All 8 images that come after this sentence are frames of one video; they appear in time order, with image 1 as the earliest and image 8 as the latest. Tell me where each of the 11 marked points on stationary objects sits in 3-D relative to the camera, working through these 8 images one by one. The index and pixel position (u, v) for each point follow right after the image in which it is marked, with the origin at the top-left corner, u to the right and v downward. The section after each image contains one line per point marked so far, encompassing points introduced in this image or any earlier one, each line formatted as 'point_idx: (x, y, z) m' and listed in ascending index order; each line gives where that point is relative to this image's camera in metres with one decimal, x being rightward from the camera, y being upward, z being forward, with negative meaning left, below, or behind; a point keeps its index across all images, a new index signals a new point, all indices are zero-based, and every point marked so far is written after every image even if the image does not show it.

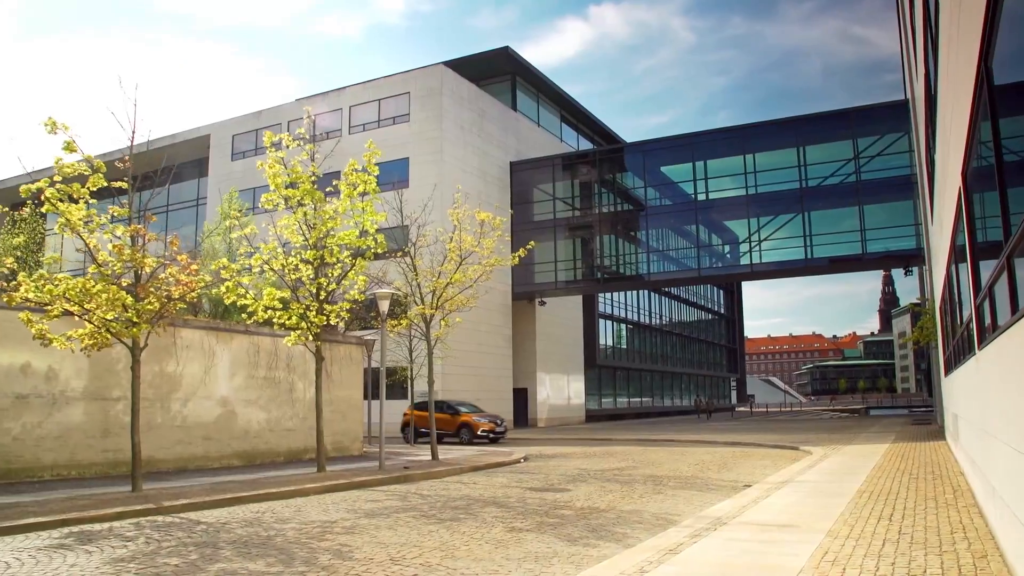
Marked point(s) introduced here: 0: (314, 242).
0: (-4.0, +0.9, +15.1) m
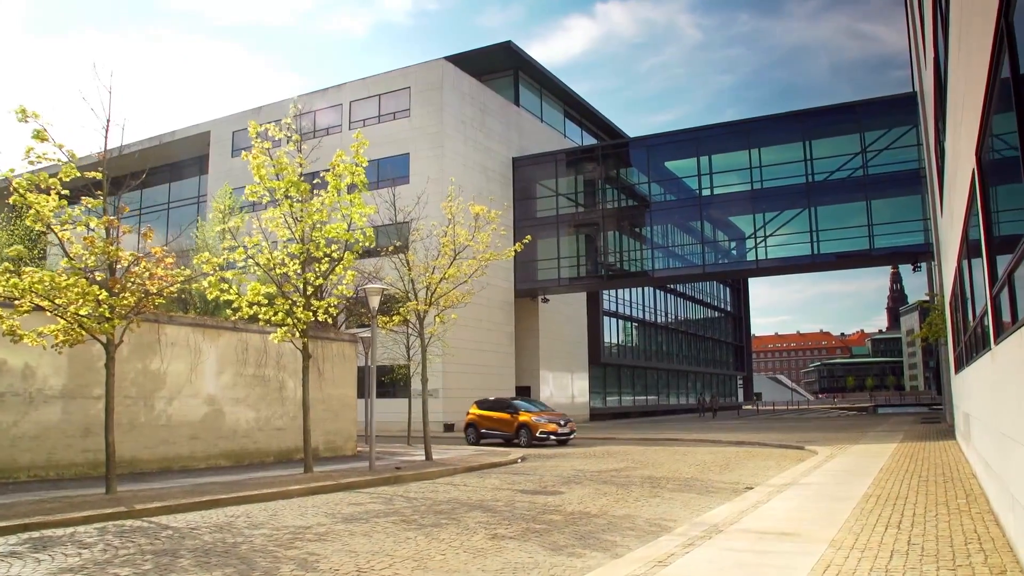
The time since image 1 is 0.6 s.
0: (-4.1, +1.0, +14.6) m
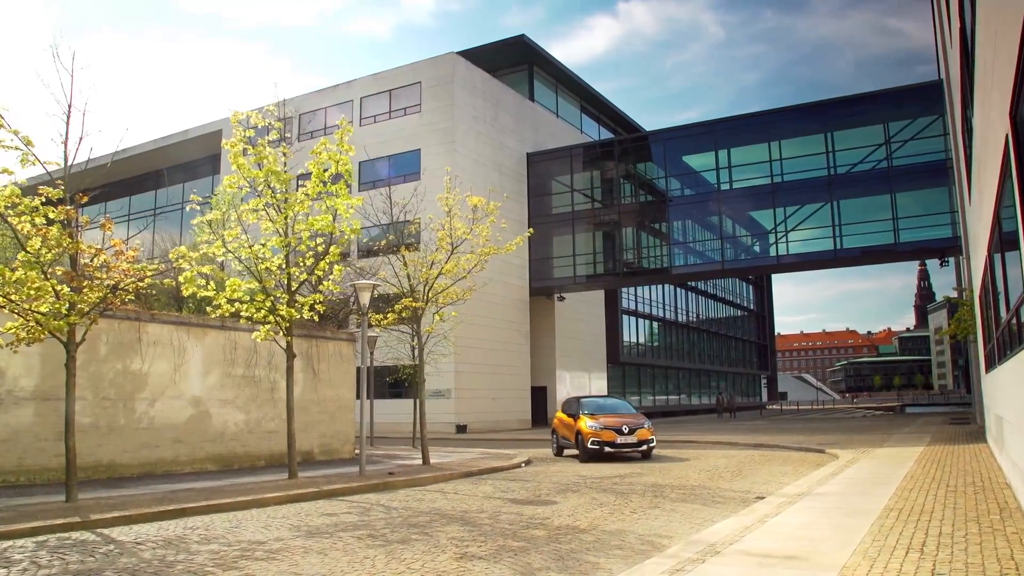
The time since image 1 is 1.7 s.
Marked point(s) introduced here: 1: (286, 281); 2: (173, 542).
0: (-4.2, +1.1, +13.8) m
1: (-4.1, +0.2, +14.0) m
2: (-3.6, -2.7, +8.2) m
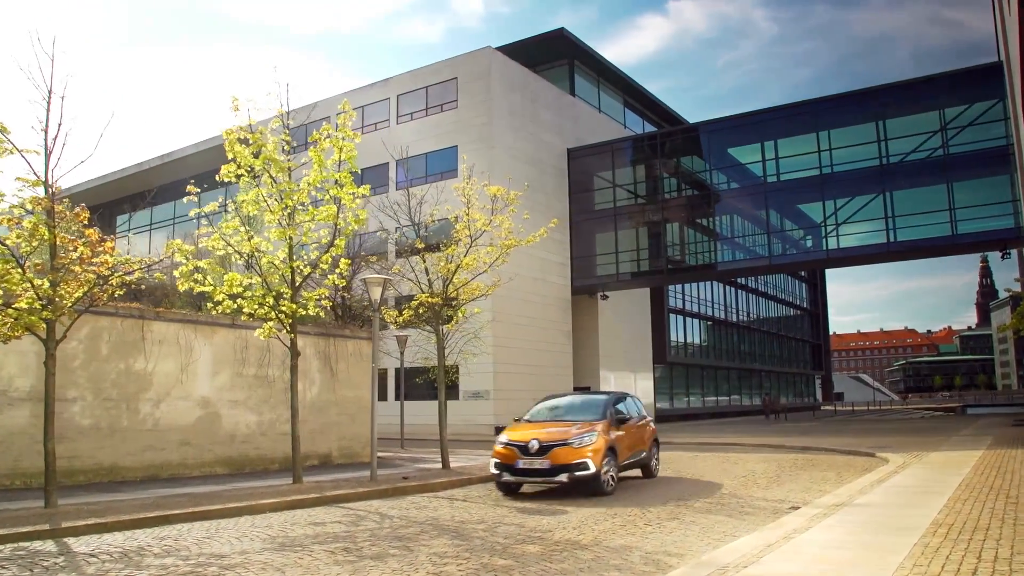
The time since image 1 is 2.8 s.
0: (-4.0, +1.2, +13.2) m
1: (-3.9, +0.3, +13.3) m
2: (-3.7, -2.6, +7.5) m
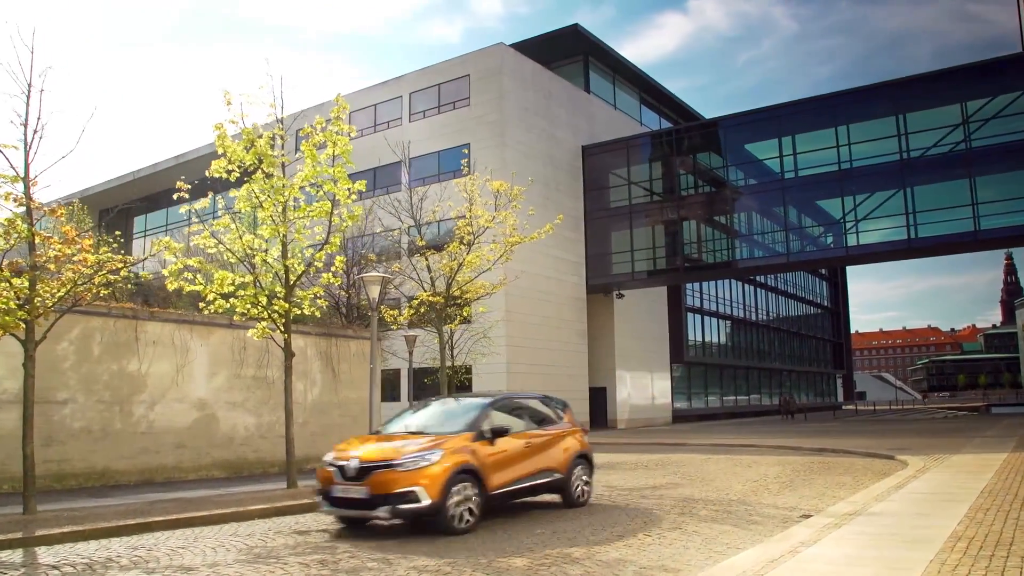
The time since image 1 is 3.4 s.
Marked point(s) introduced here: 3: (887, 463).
0: (-4.0, +1.2, +12.8) m
1: (-3.9, +0.3, +13.0) m
2: (-3.8, -2.6, +7.1) m
3: (+8.8, -4.1, +18.2) m
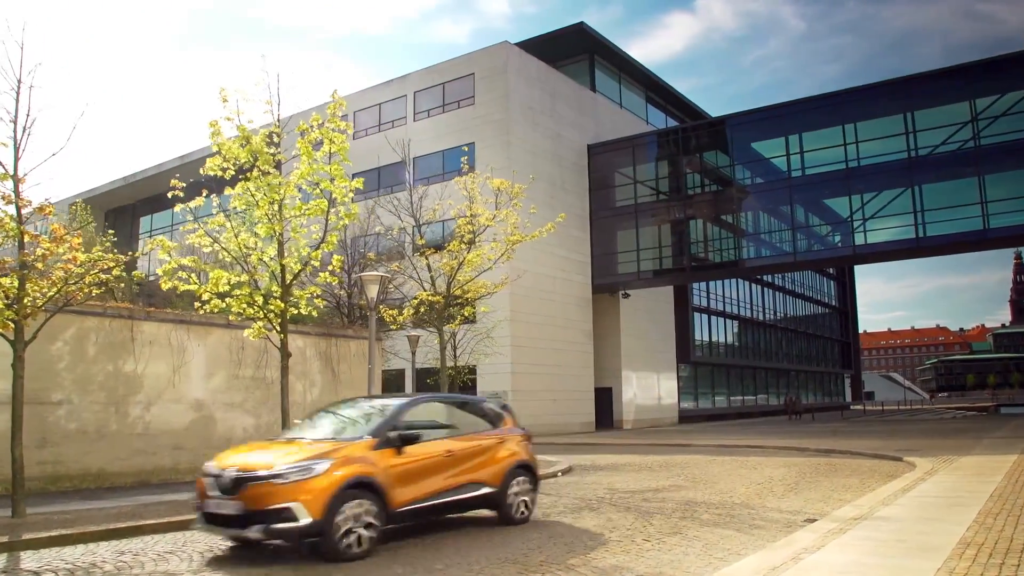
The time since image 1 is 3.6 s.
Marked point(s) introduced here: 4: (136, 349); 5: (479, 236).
0: (-4.0, +1.2, +12.6) m
1: (-3.9, +0.3, +12.8) m
2: (-3.9, -2.6, +7.0) m
3: (+8.9, -4.1, +17.9) m
4: (-6.8, -1.1, +14.0) m
5: (-0.7, +1.2, +17.4) m
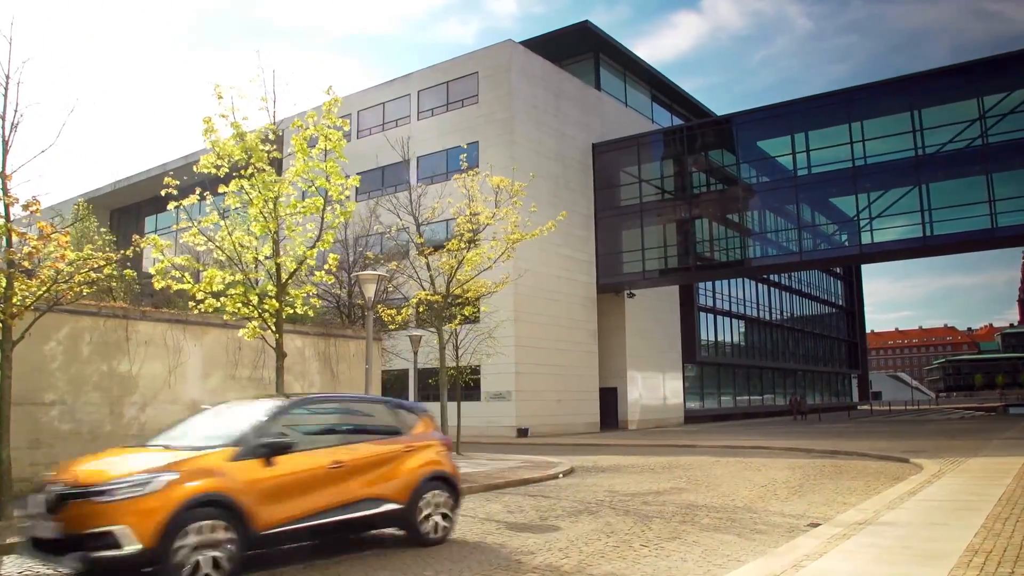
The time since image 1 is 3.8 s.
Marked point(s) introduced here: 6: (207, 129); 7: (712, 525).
0: (-4.1, +1.2, +12.5) m
1: (-3.9, +0.3, +12.6) m
2: (-4.0, -2.6, +6.8) m
3: (+8.9, -4.1, +17.7) m
4: (-6.9, -1.1, +13.9) m
5: (-0.7, +1.2, +17.2) m
6: (-5.0, +2.6, +12.7) m
7: (+2.4, -2.9, +9.5) m
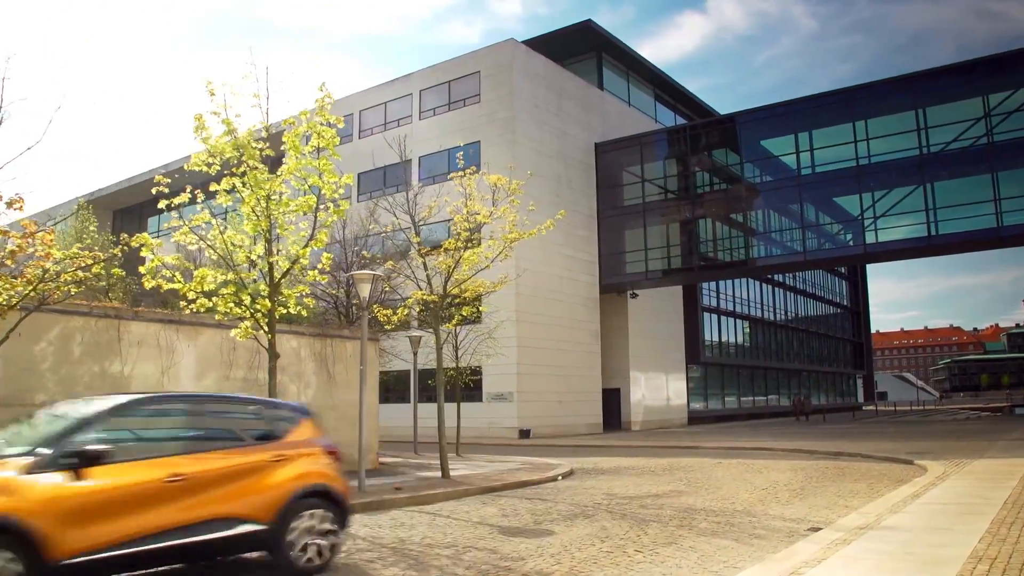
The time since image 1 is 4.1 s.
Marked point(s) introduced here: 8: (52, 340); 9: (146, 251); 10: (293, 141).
0: (-4.1, +1.2, +12.3) m
1: (-4.0, +0.3, +12.4) m
2: (-4.1, -2.5, +6.6) m
3: (+8.9, -4.1, +17.4) m
4: (-6.9, -1.1, +13.7) m
5: (-0.8, +1.2, +17.0) m
6: (-5.1, +2.6, +12.6) m
7: (+2.3, -2.9, +9.3) m
8: (-7.6, -0.9, +12.7) m
9: (-5.6, +0.5, +11.7) m
10: (-3.5, +2.4, +12.4) m
